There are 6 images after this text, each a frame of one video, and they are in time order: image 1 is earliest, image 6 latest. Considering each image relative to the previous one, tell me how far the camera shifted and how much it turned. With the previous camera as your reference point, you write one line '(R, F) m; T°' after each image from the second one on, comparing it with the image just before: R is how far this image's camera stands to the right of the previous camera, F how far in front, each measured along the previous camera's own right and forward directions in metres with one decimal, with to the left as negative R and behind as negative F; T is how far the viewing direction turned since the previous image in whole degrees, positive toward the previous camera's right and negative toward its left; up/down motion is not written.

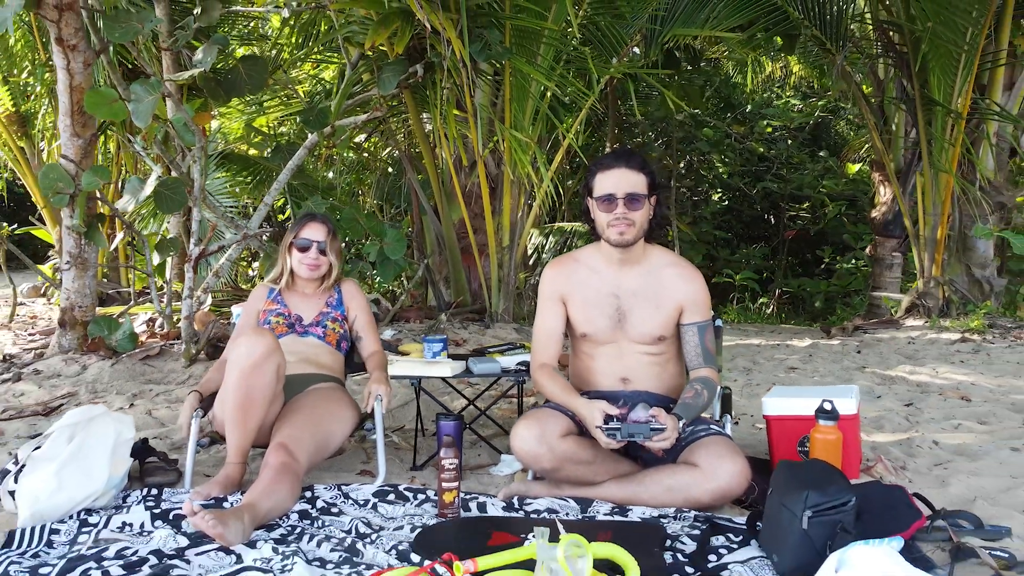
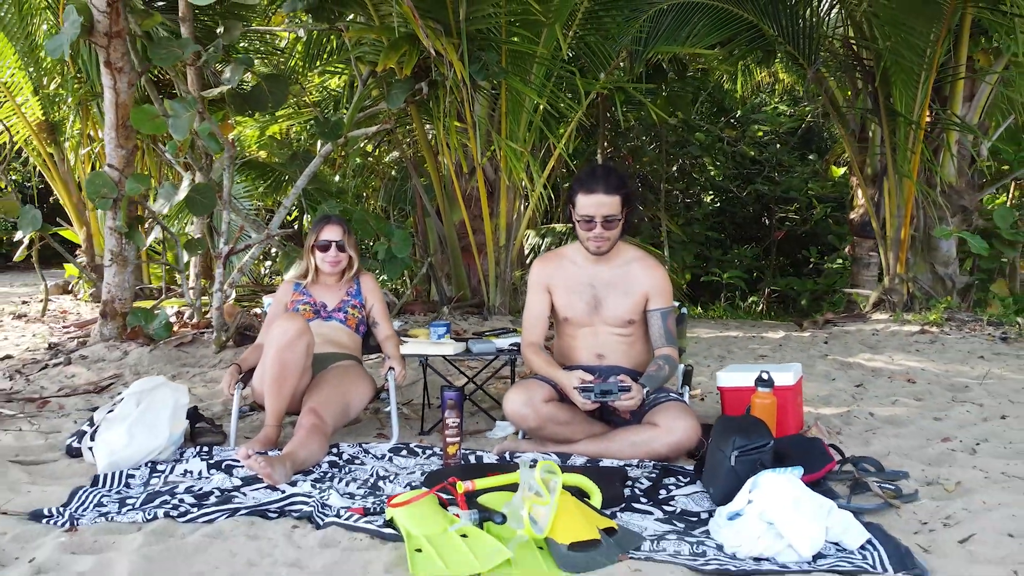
(0.0, -0.4) m; 0°
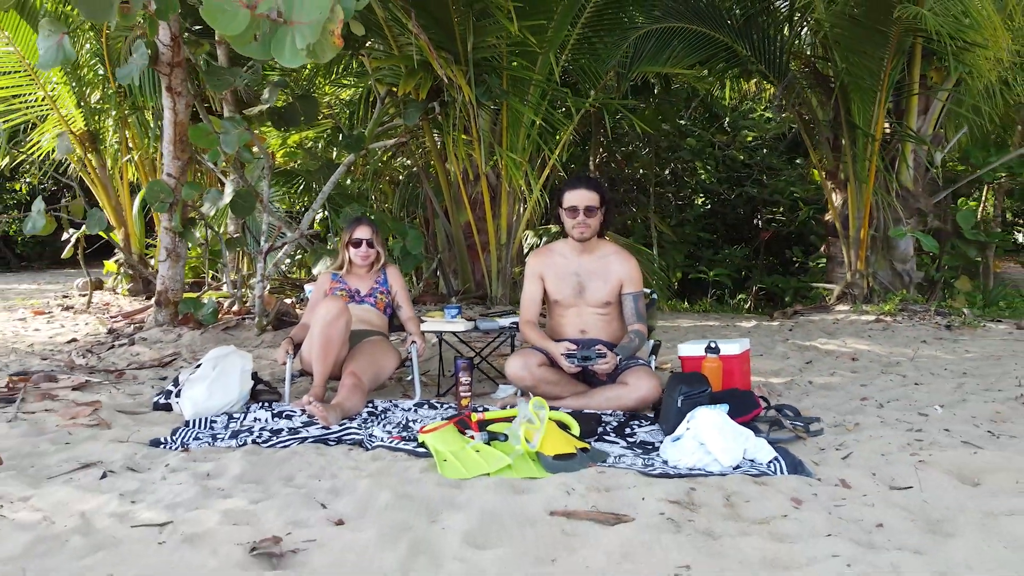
(0.0, -0.6) m; 0°
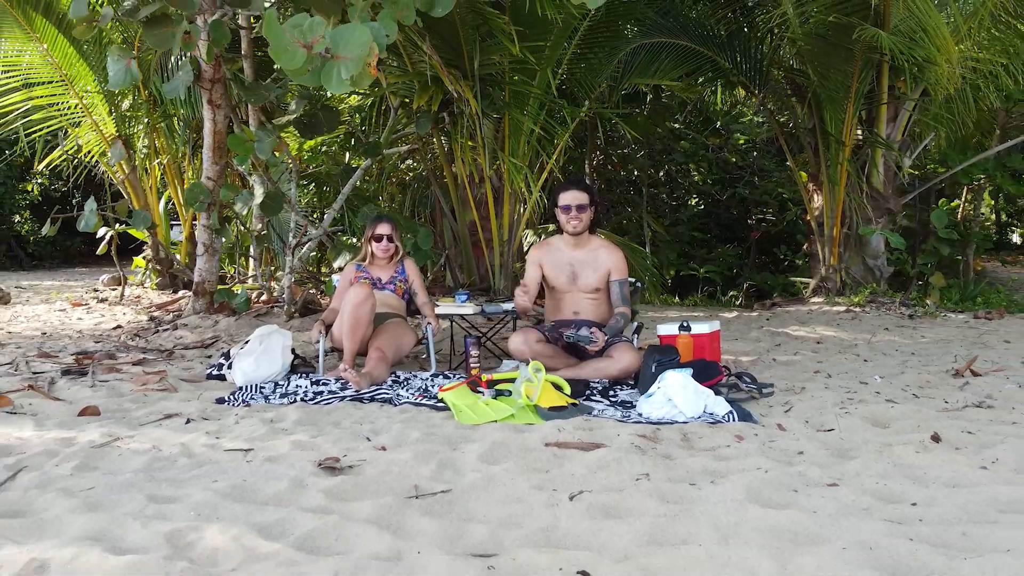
(0.0, -0.5) m; 0°
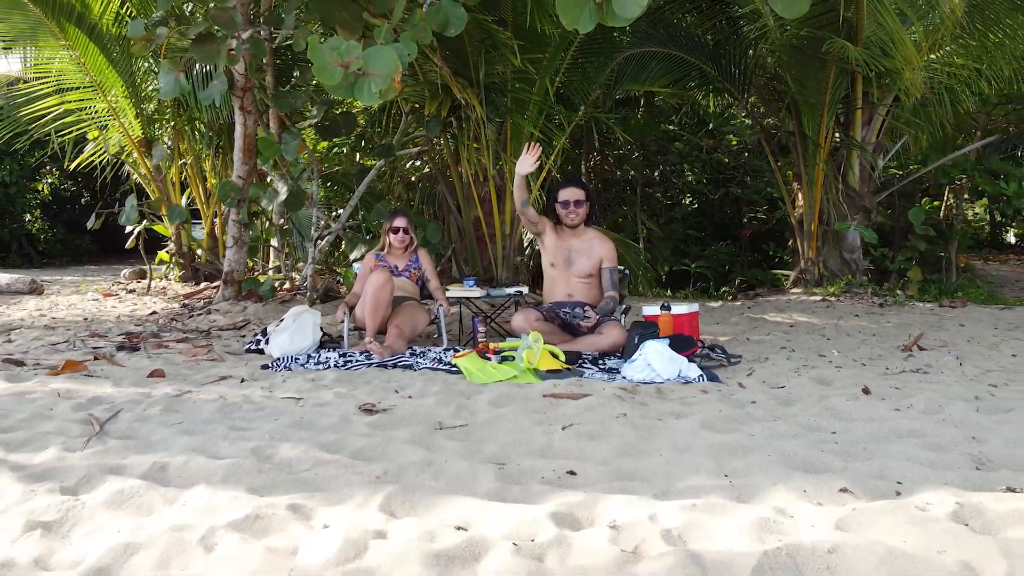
(0.0, -0.5) m; 0°
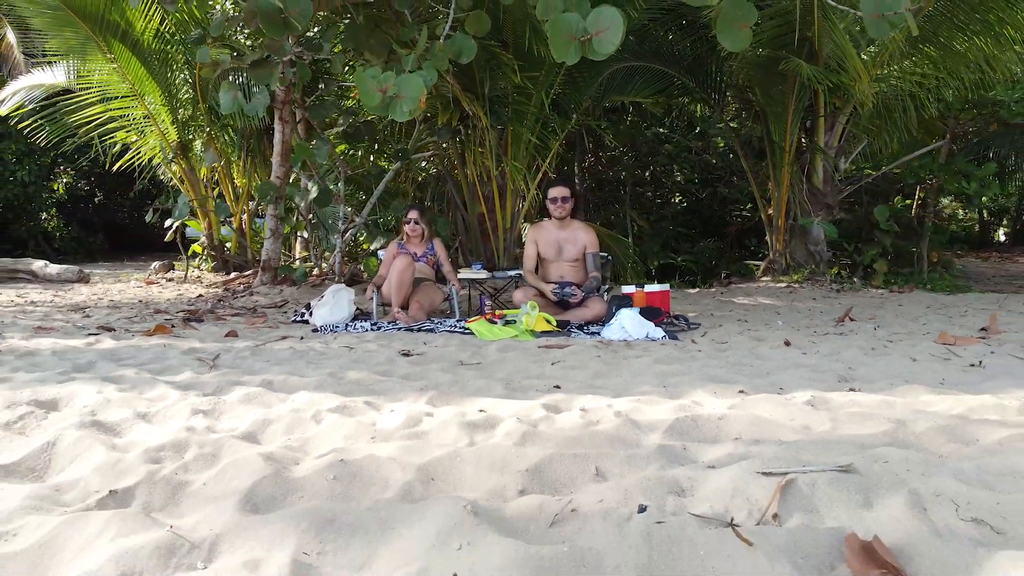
(0.0, -0.9) m; 0°
